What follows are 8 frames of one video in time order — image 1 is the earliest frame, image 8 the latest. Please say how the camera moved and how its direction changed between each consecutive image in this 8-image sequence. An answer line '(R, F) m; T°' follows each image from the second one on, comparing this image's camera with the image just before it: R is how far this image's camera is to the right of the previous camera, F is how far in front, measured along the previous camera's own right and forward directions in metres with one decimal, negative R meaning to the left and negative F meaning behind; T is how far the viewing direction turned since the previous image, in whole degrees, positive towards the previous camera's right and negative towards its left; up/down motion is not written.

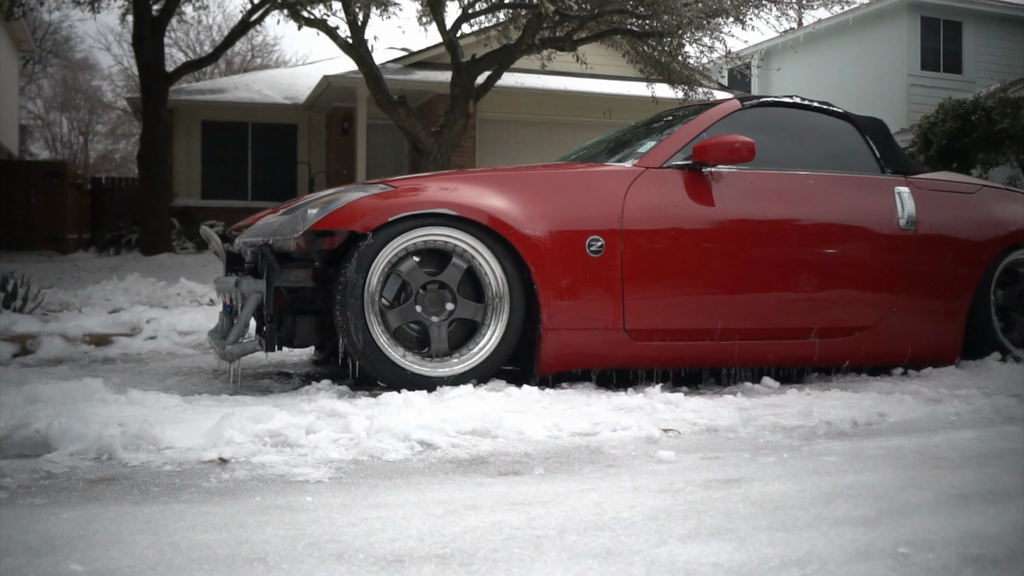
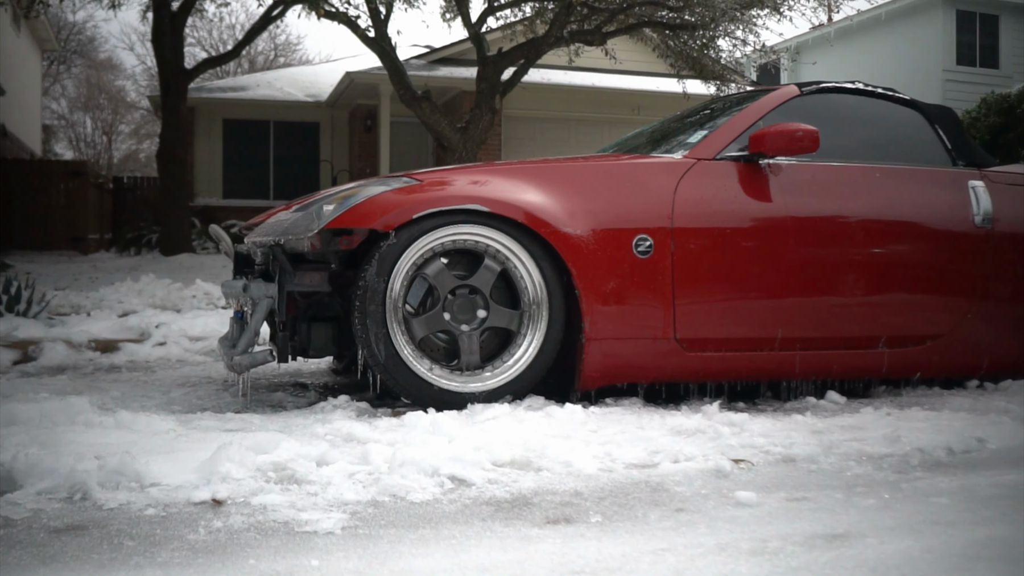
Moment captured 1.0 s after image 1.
(-0.1, +0.5) m; -1°
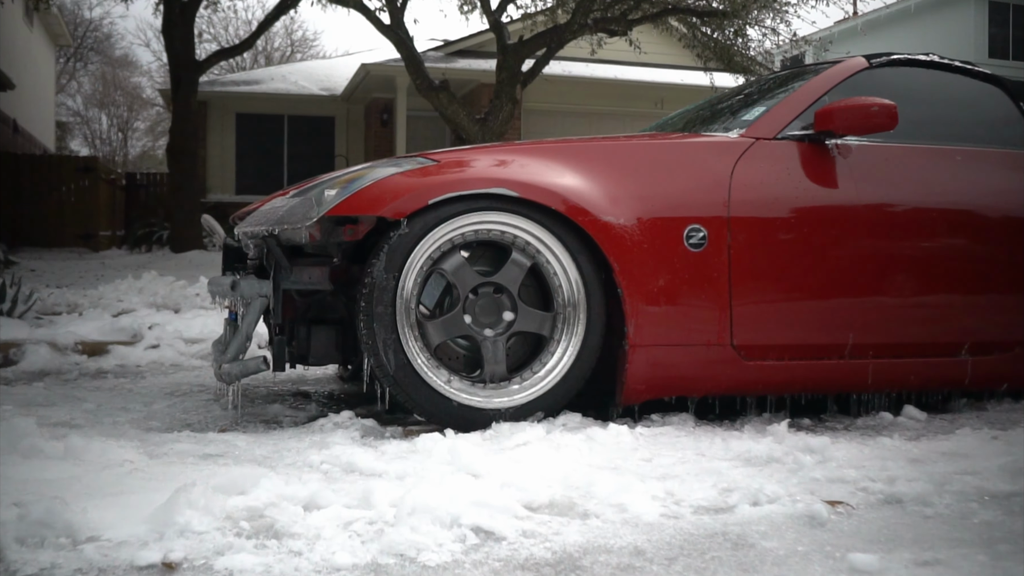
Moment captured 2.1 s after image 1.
(0.0, +0.6) m; -1°
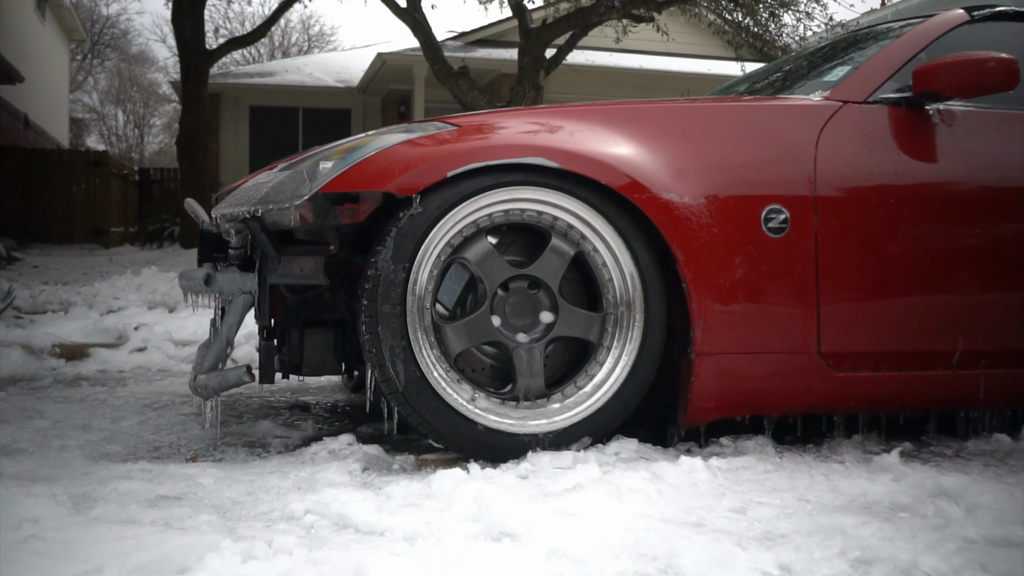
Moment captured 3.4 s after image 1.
(0.0, +0.7) m; -1°
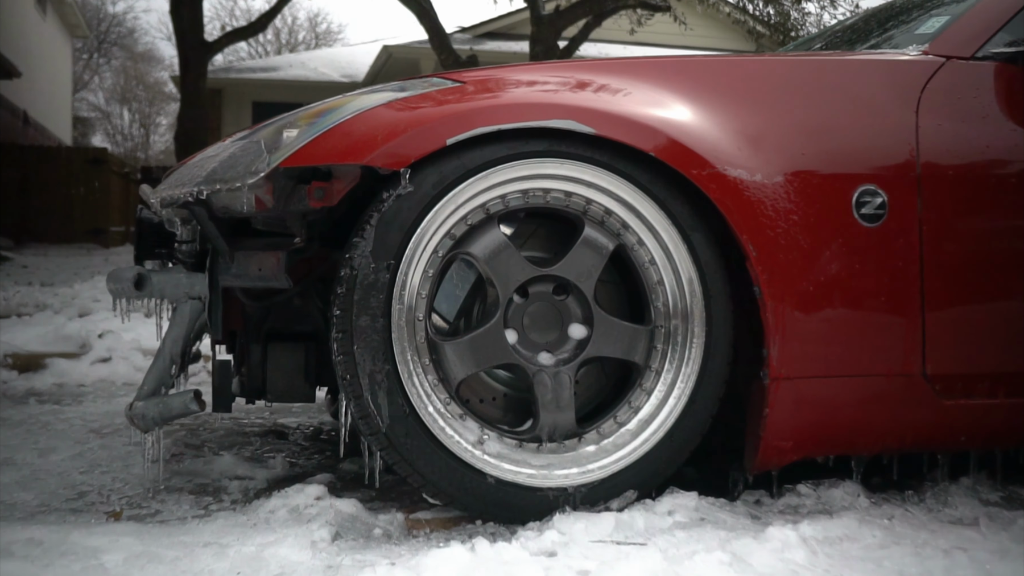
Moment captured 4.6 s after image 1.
(0.0, +0.6) m; 0°
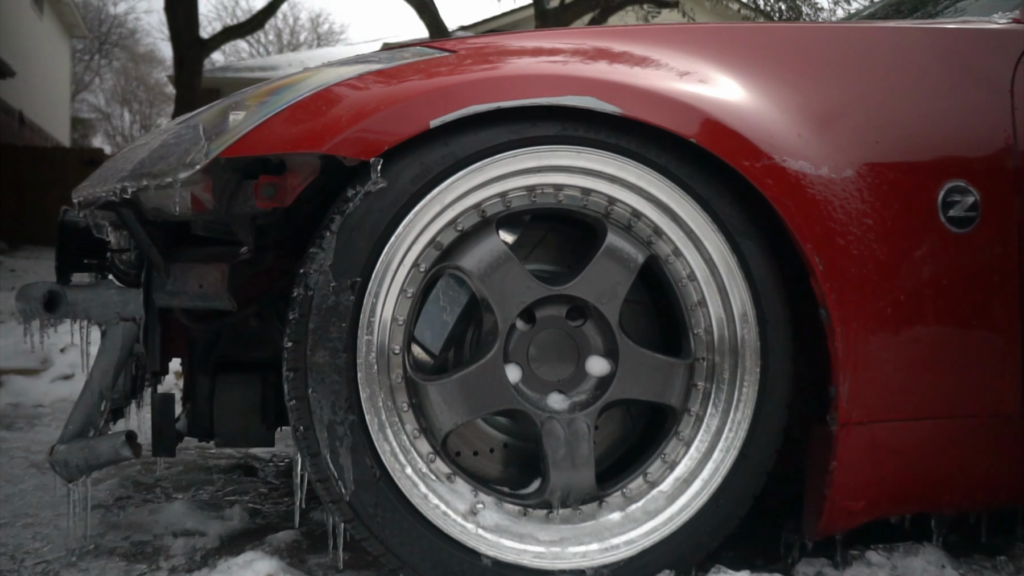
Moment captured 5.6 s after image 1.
(0.0, +0.4) m; 0°
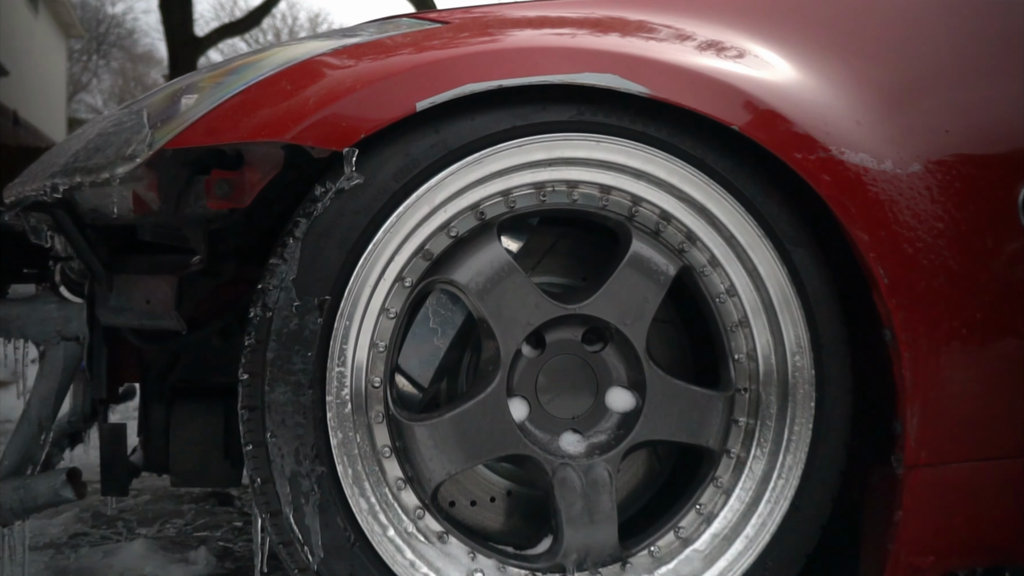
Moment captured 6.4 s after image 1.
(0.0, +0.3) m; 0°
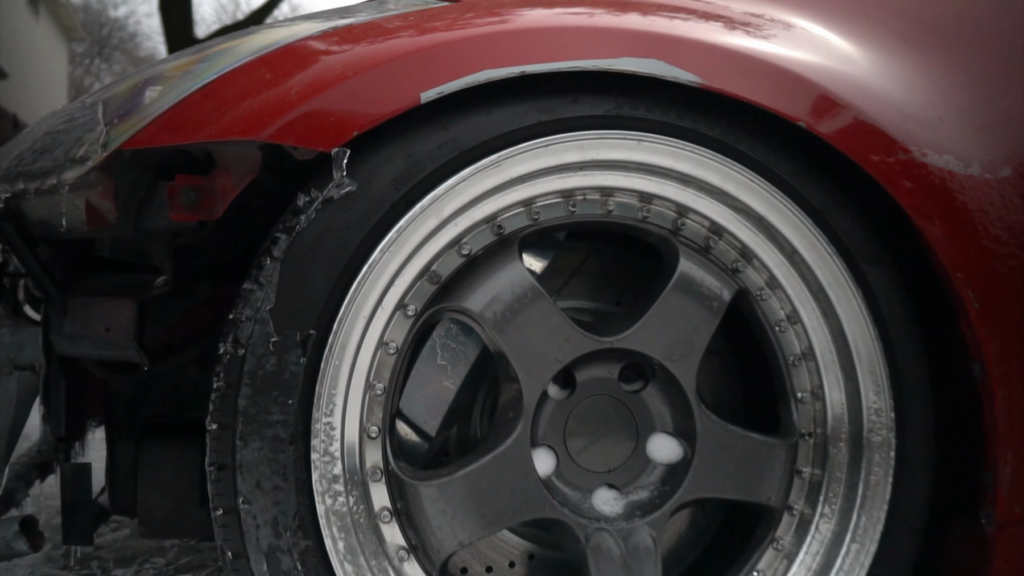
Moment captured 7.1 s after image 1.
(0.0, +0.2) m; 0°
